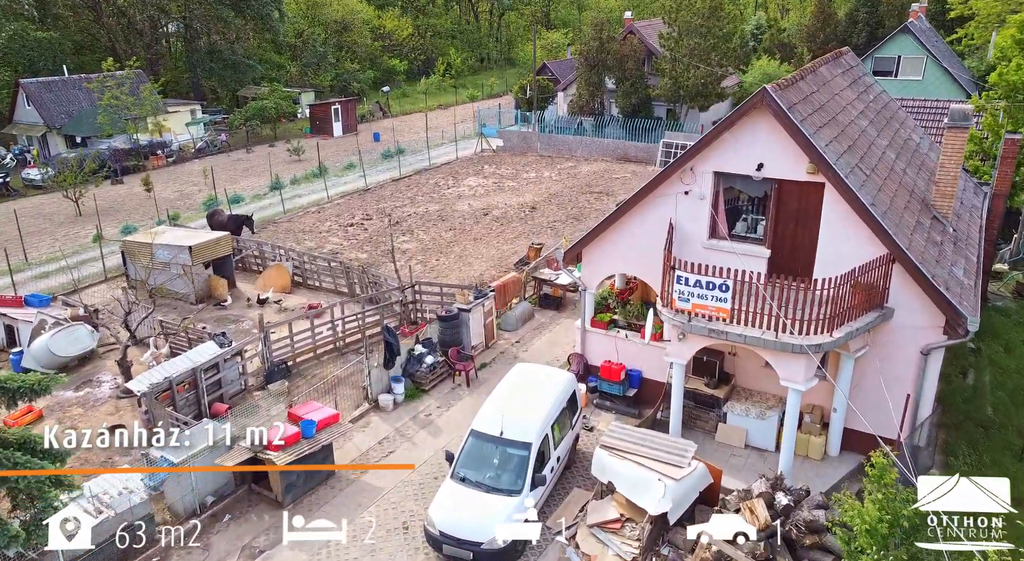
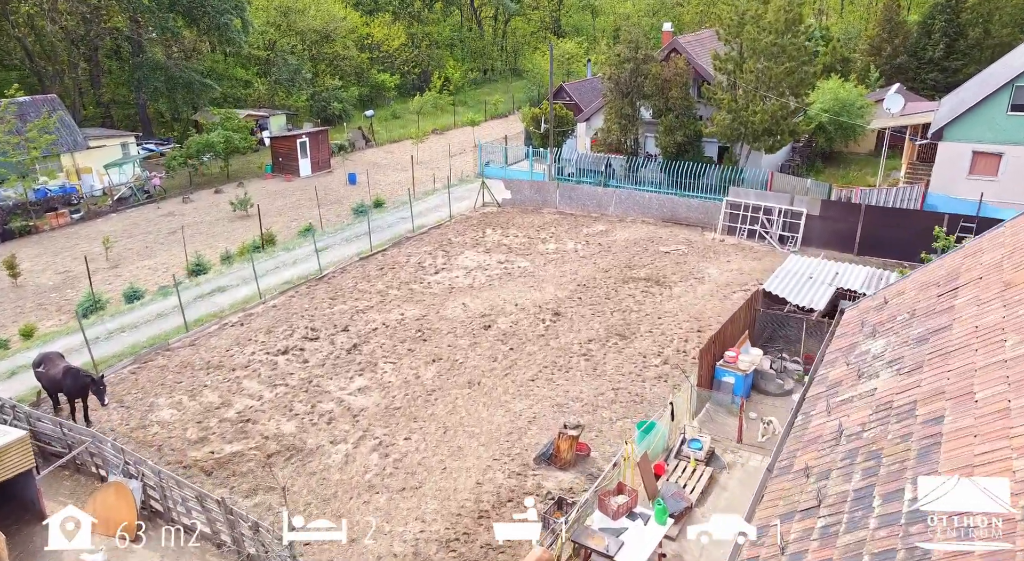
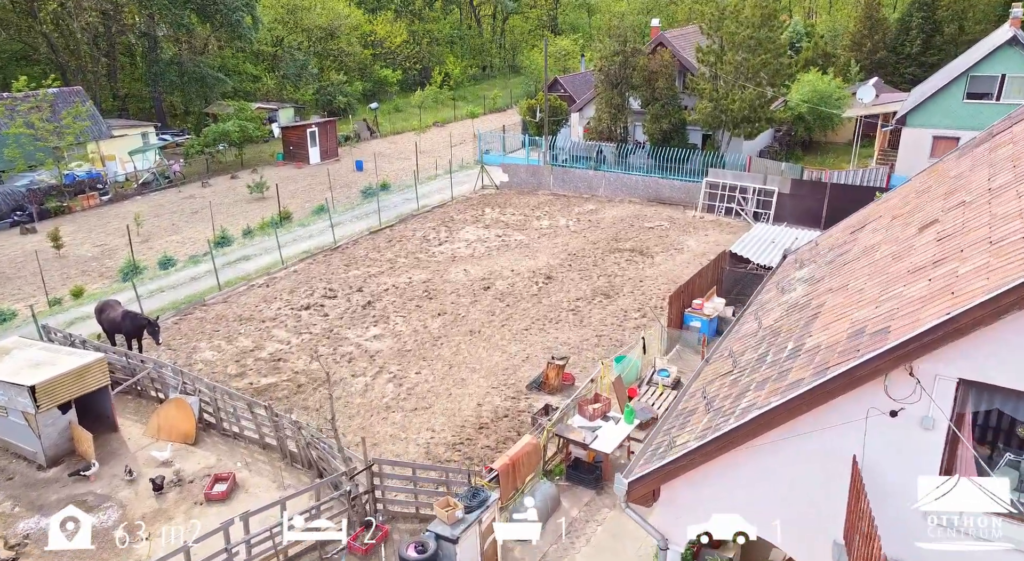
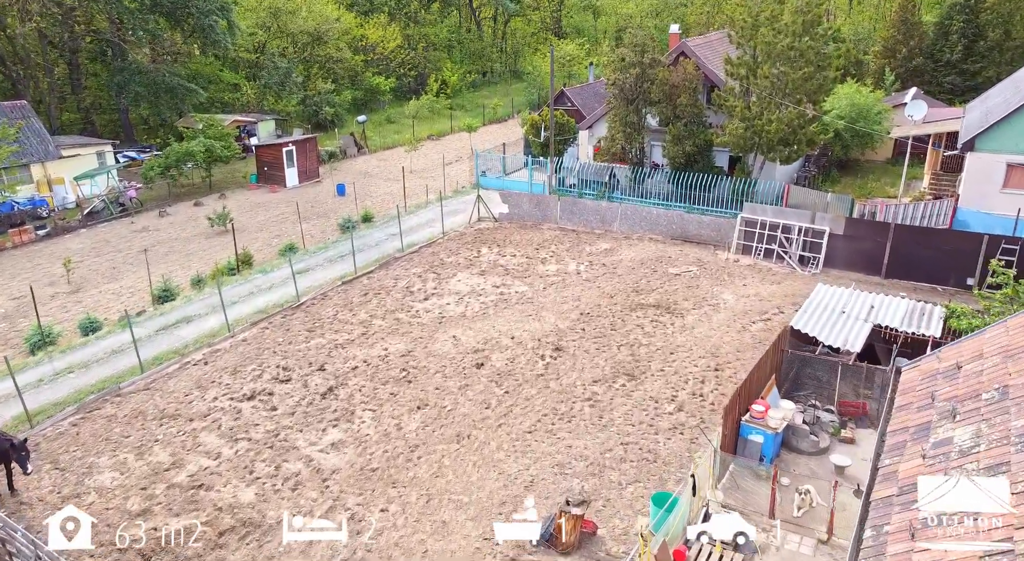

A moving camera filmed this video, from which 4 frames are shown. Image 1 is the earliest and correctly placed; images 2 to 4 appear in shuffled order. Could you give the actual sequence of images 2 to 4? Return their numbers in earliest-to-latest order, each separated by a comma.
3, 2, 4
